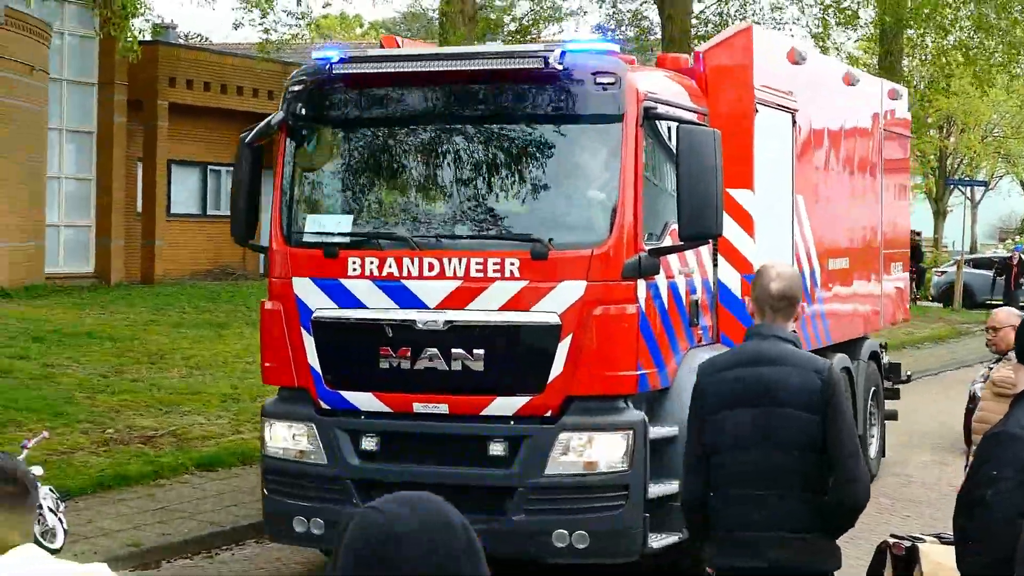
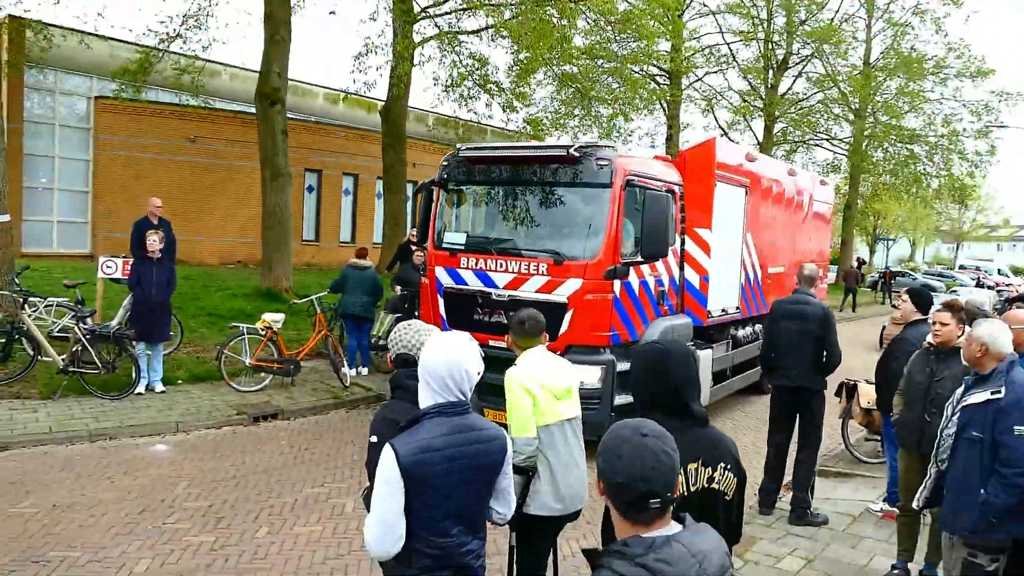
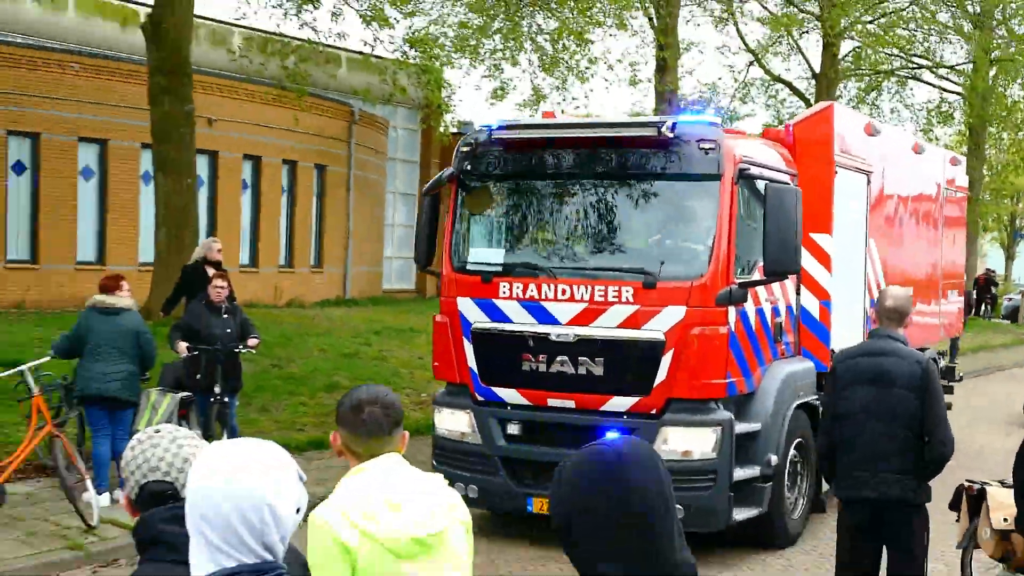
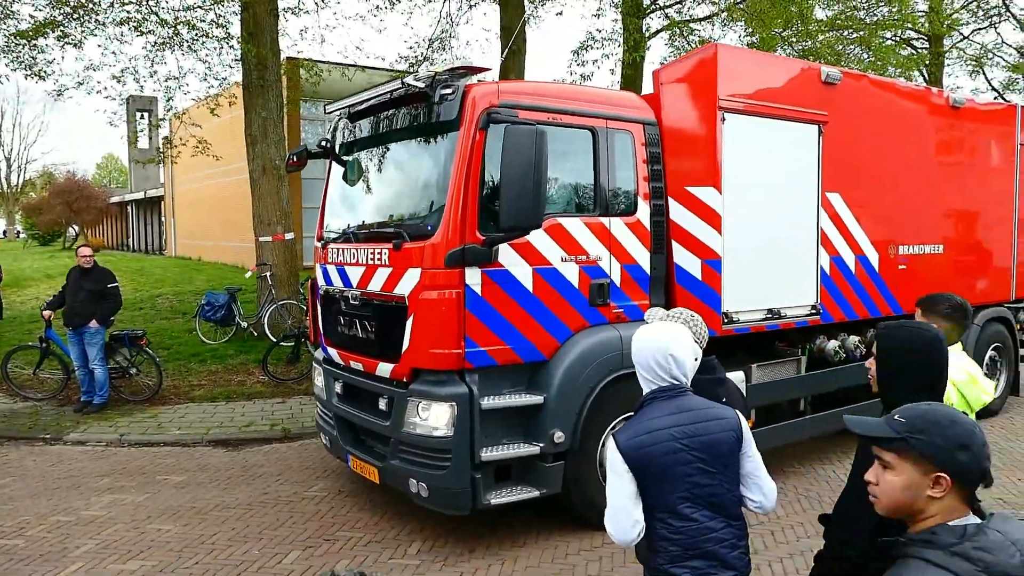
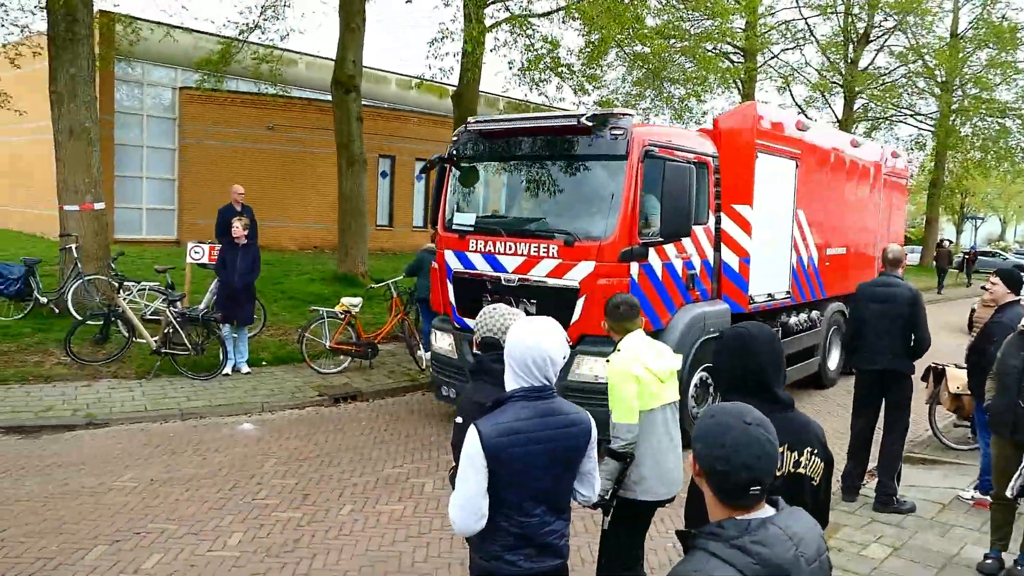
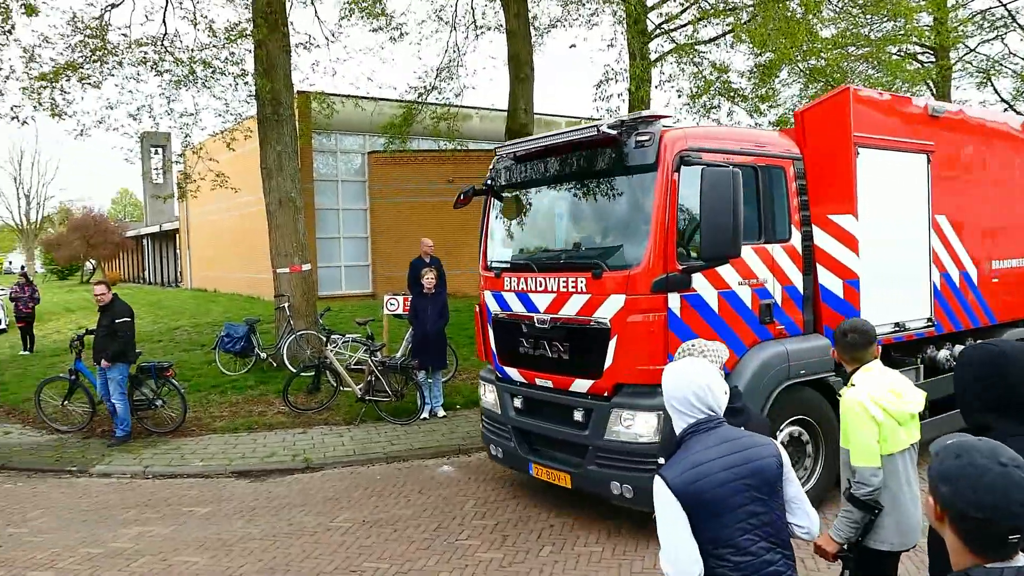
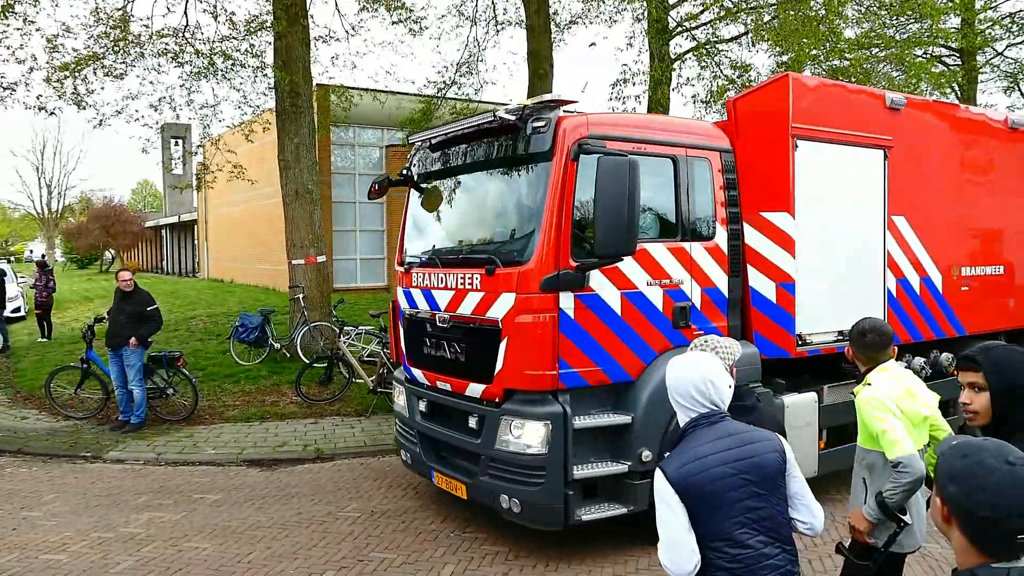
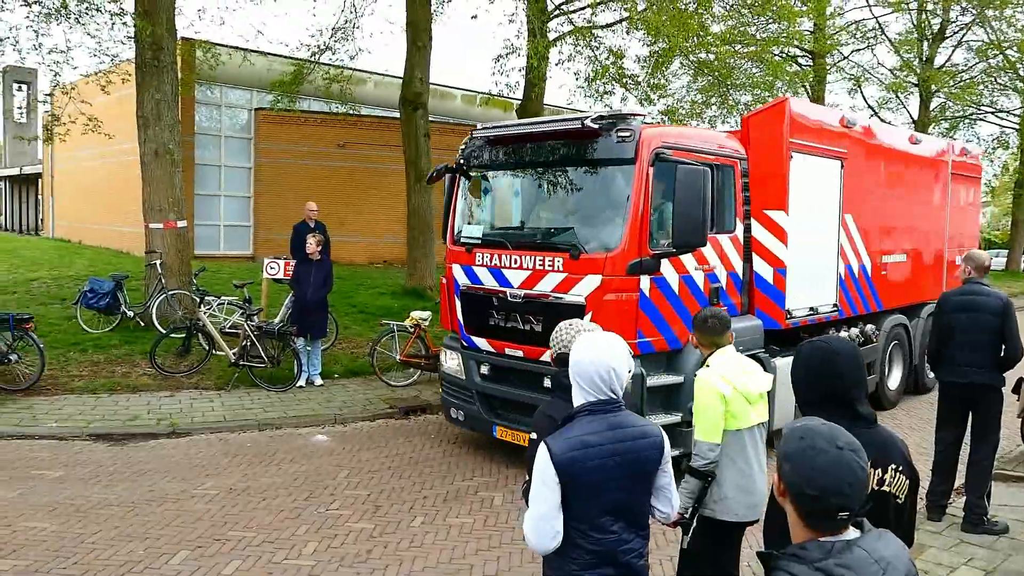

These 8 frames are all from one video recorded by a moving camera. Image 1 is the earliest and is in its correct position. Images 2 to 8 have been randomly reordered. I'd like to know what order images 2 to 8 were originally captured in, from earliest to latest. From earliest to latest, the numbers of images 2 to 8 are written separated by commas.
3, 2, 5, 8, 6, 7, 4
